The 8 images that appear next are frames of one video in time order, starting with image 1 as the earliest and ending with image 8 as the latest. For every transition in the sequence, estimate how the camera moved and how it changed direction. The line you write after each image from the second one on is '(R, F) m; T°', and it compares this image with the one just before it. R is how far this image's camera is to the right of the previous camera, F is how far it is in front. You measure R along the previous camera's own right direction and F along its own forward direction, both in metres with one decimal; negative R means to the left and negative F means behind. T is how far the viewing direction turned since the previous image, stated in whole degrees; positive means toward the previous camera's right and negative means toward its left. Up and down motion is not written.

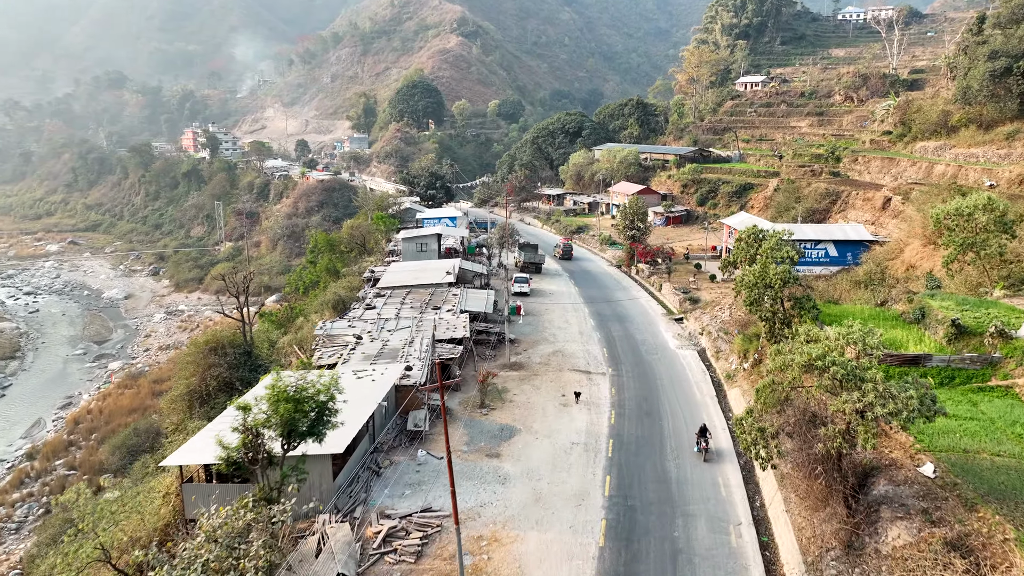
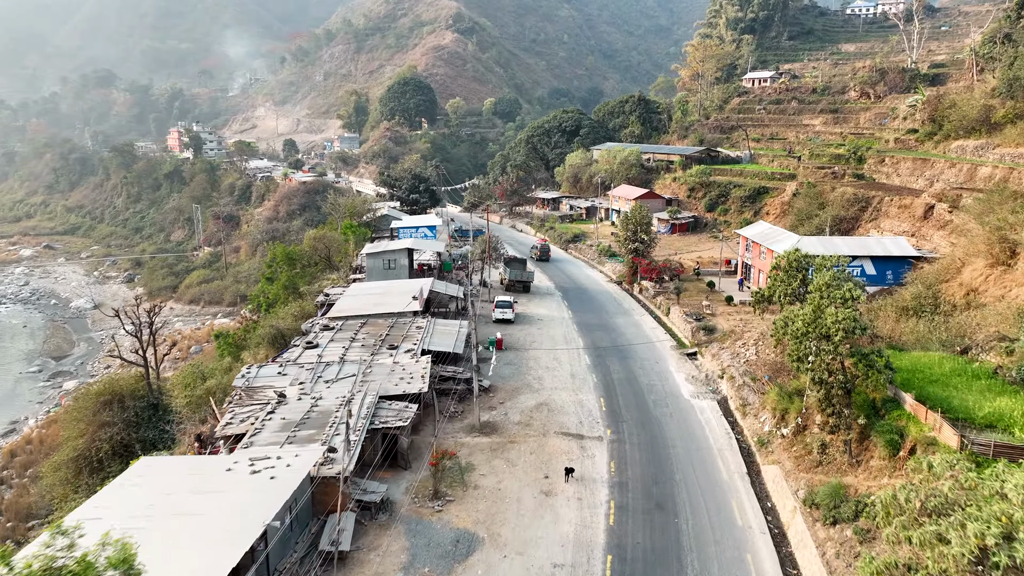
(+0.9, +6.3) m; 0°
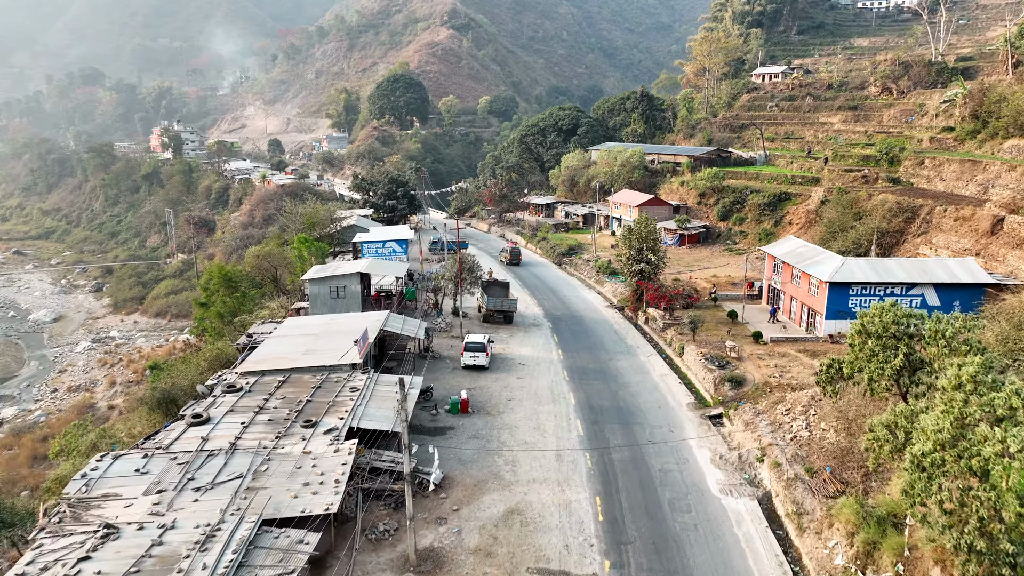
(+1.0, +7.2) m; 0°
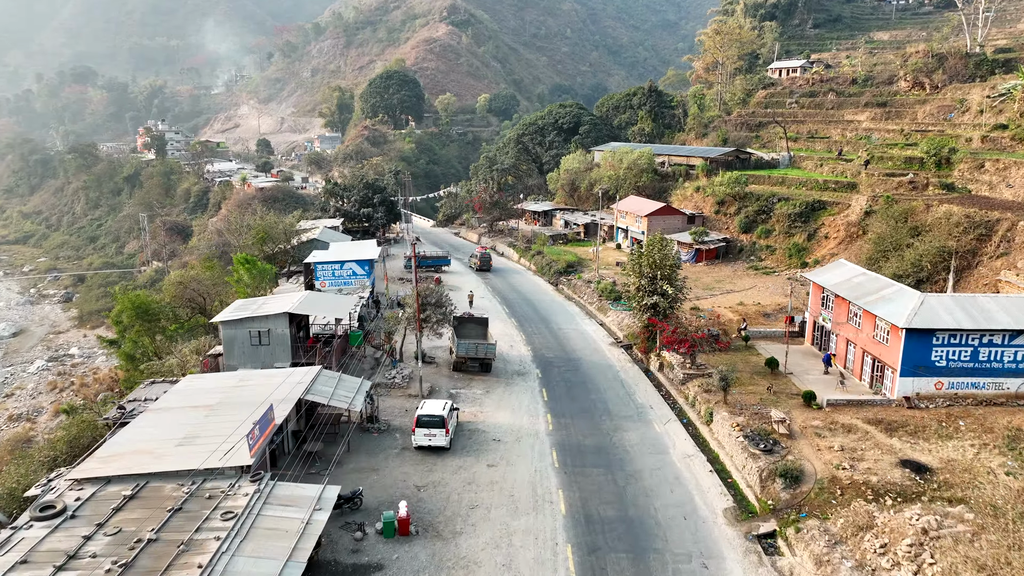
(+1.0, +7.2) m; 0°
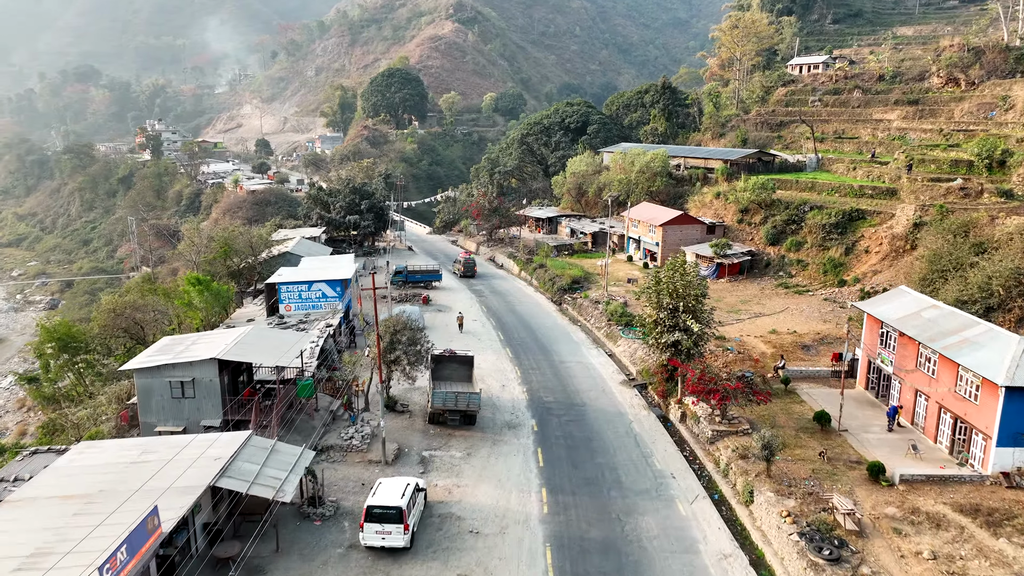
(+0.6, +4.9) m; -1°
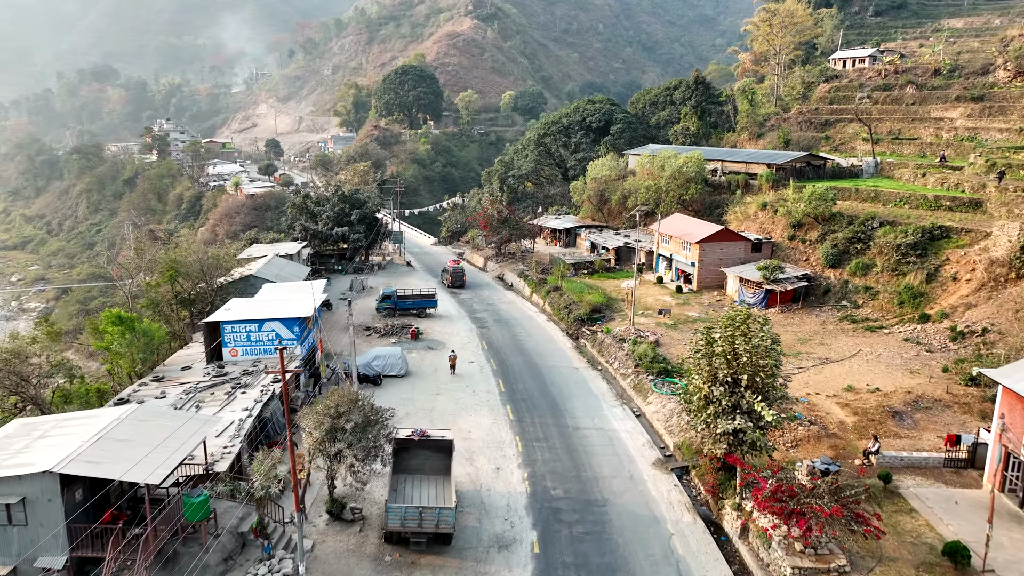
(+0.6, +6.4) m; -2°
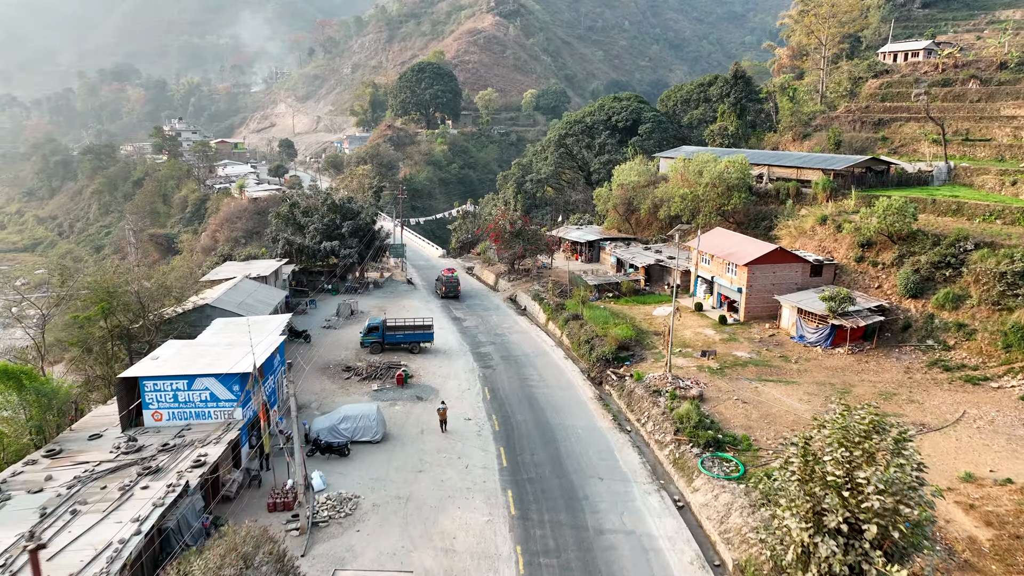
(+0.5, +5.8) m; -2°
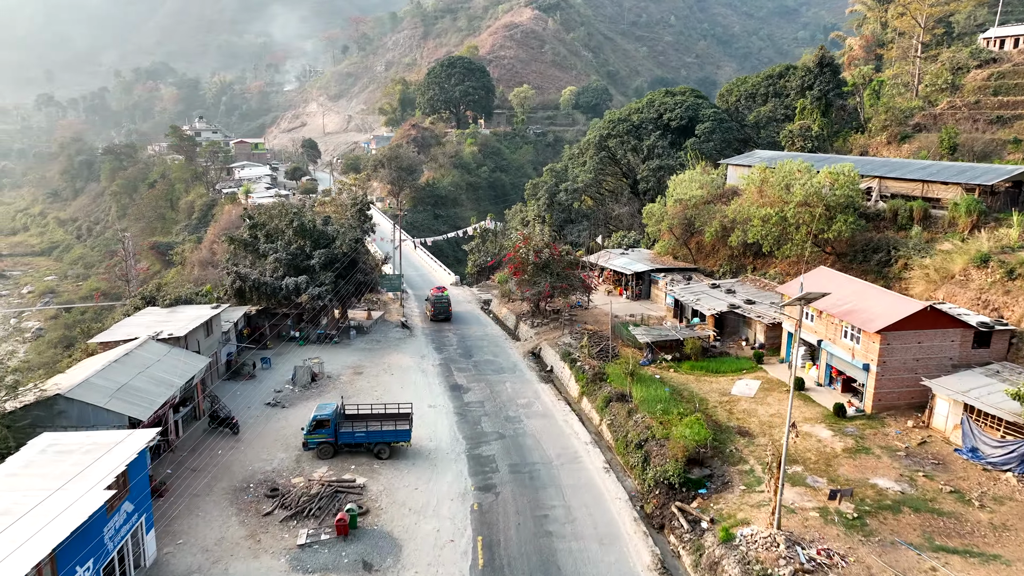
(+0.6, +9.7) m; -3°
